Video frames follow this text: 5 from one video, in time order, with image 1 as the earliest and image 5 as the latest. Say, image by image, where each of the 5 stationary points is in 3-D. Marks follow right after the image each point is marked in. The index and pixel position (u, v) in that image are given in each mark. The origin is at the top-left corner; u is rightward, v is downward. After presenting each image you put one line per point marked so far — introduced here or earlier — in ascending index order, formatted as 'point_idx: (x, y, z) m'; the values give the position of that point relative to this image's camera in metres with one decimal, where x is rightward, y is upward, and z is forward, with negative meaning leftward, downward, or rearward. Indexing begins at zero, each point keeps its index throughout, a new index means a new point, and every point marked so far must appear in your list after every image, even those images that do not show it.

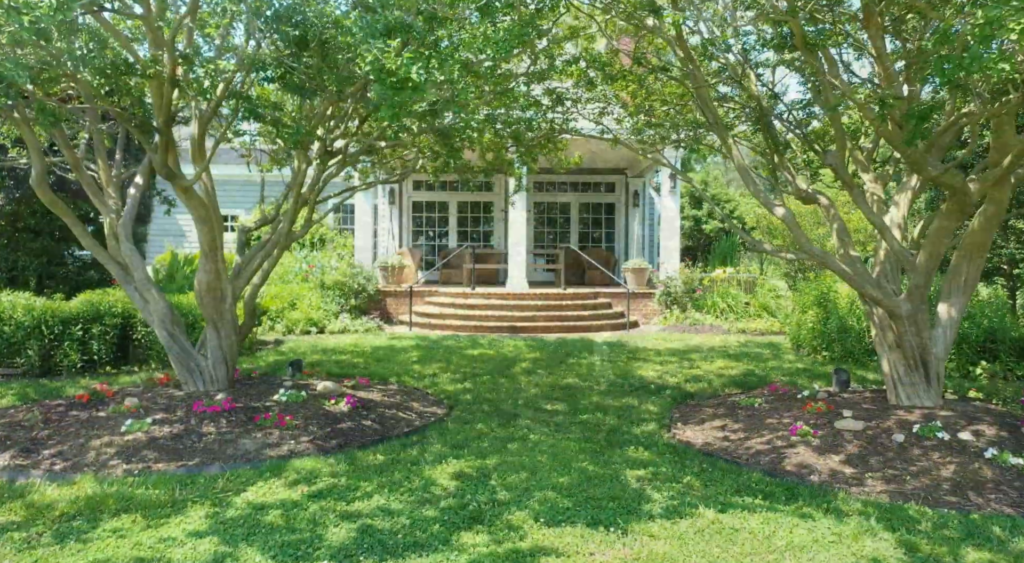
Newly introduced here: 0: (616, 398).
0: (+1.0, -1.1, +6.4) m
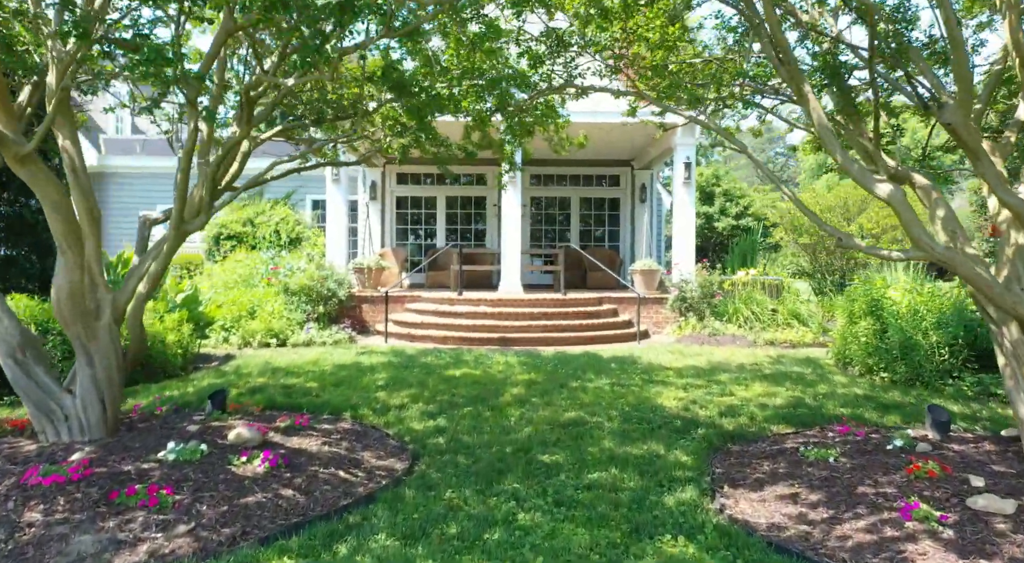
0: (+0.9, -1.2, +4.8) m
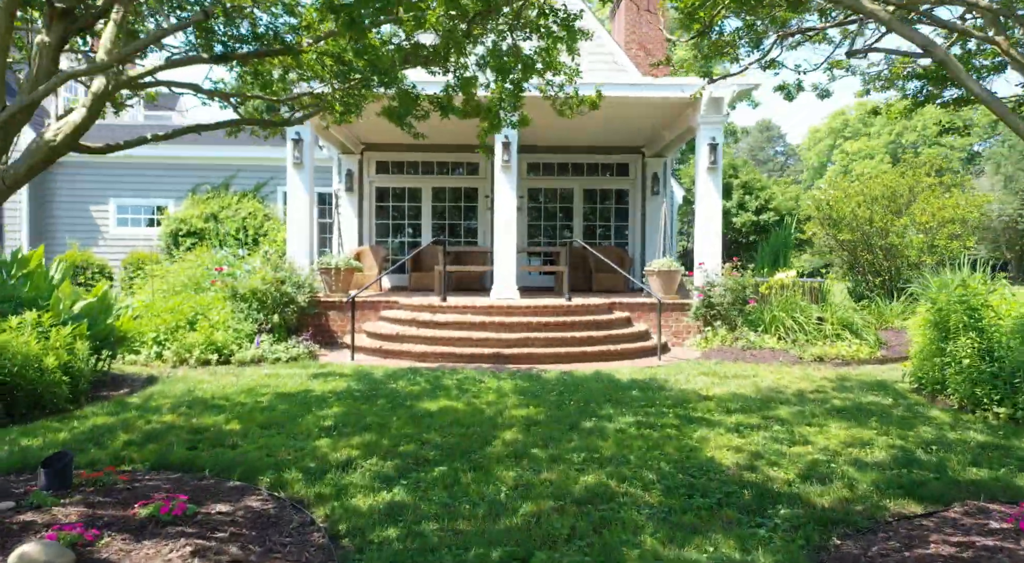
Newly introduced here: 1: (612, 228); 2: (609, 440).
0: (+0.8, -1.2, +3.1) m
1: (+2.0, +1.1, +13.3) m
2: (+0.7, -1.1, +4.6) m
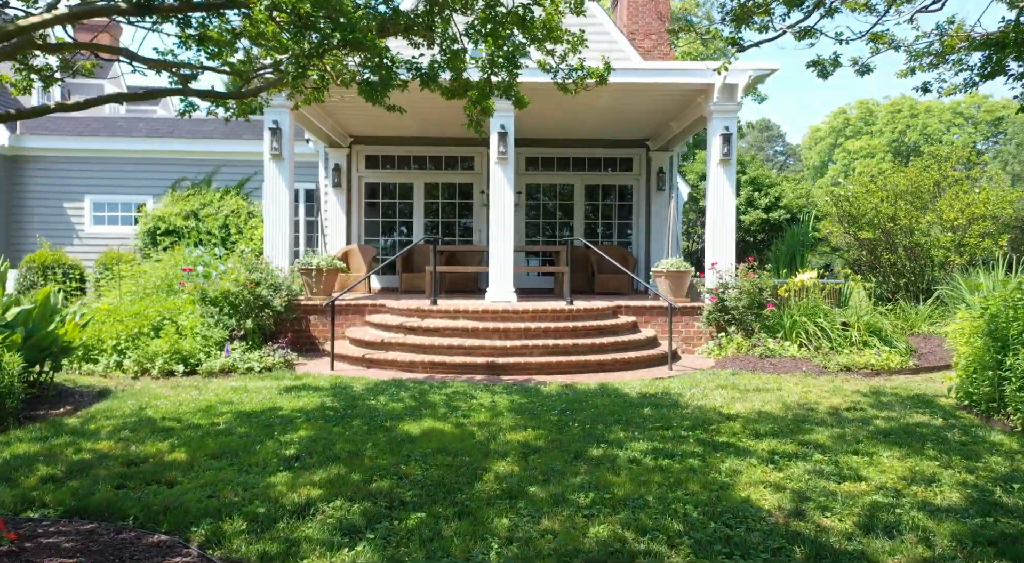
0: (+0.8, -1.2, +2.4) m
1: (+2.0, +1.1, +12.5) m
2: (+0.6, -1.1, +3.9) m
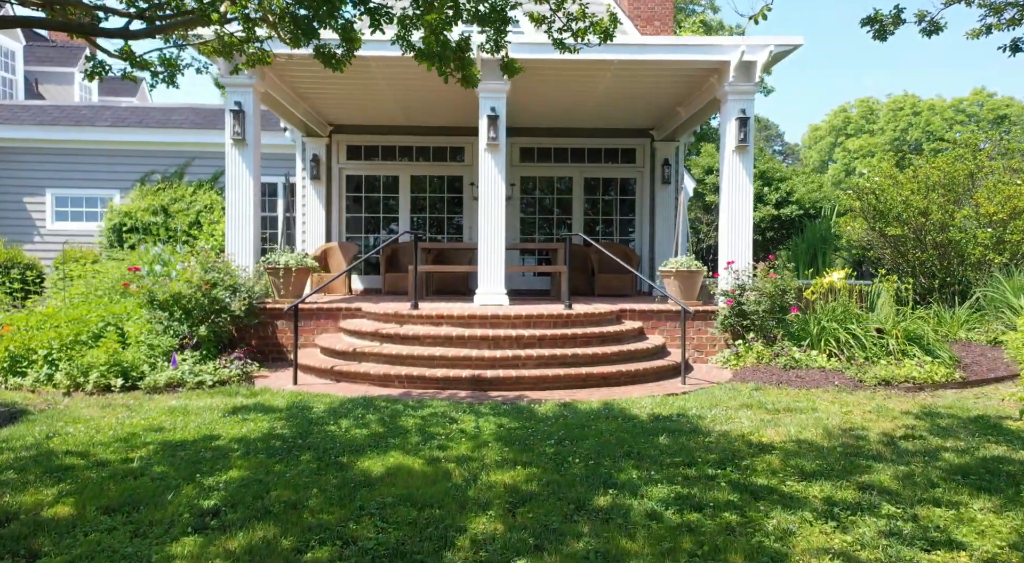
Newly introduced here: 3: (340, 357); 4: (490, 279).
0: (+0.7, -1.2, +1.4) m
1: (+1.8, +1.0, +11.6) m
2: (+0.6, -1.1, +3.0) m
3: (-1.8, -0.8, +6.9) m
4: (-0.3, 0.0, +8.4) m
